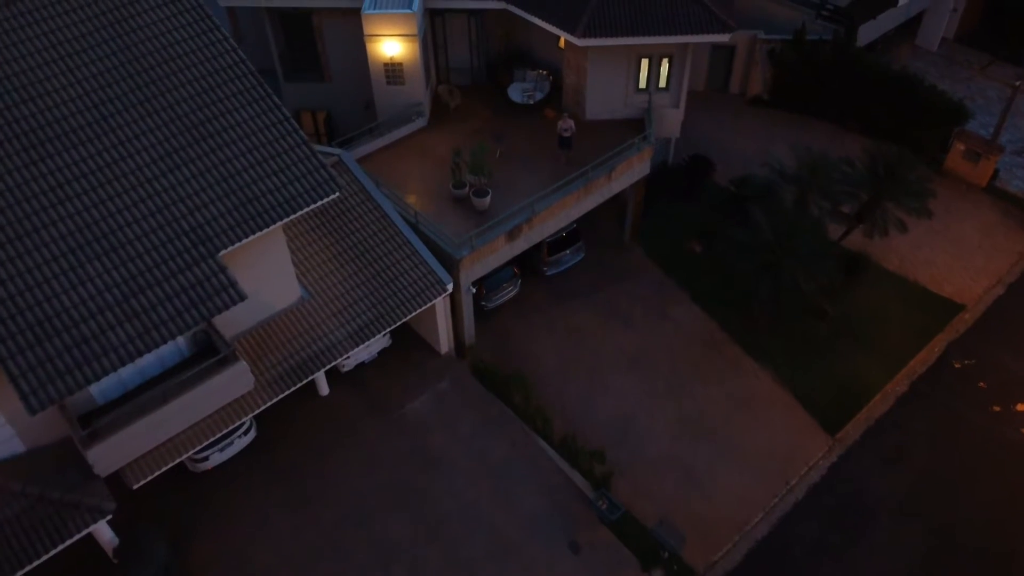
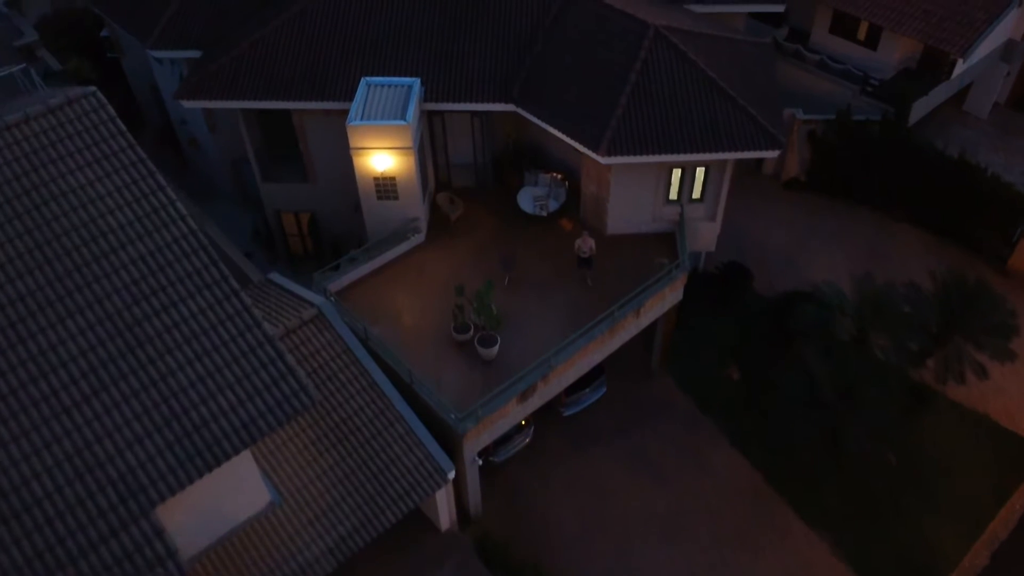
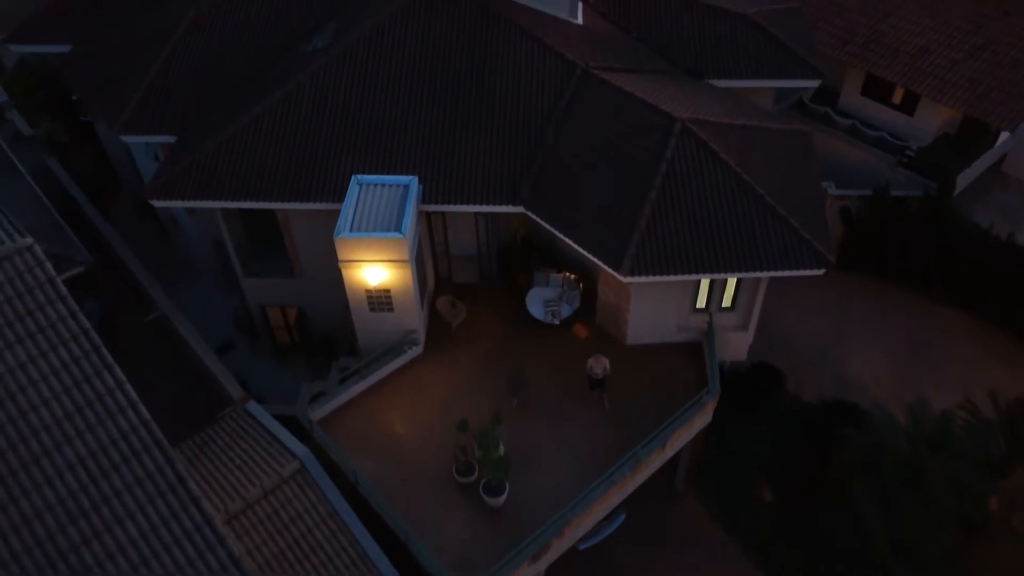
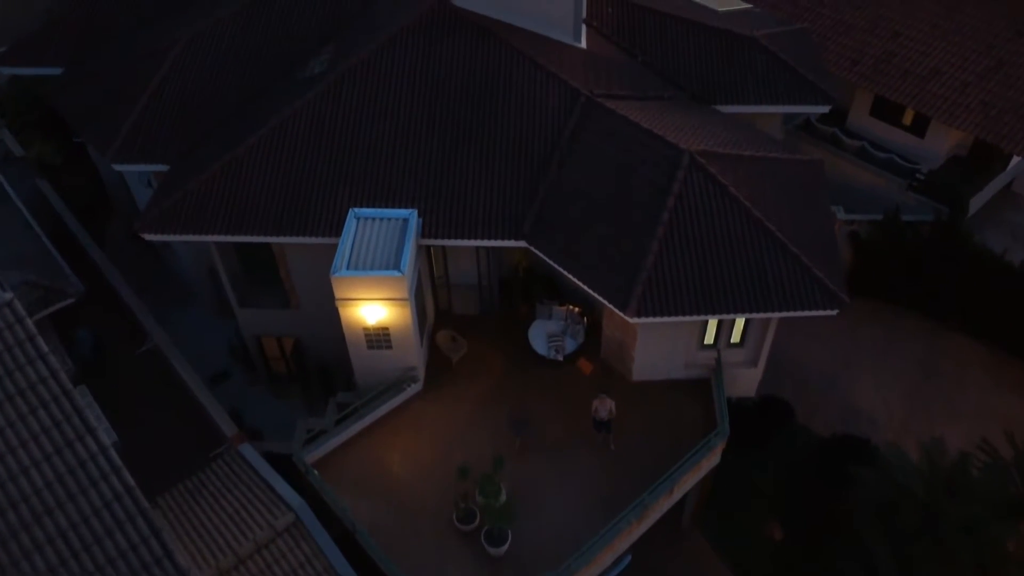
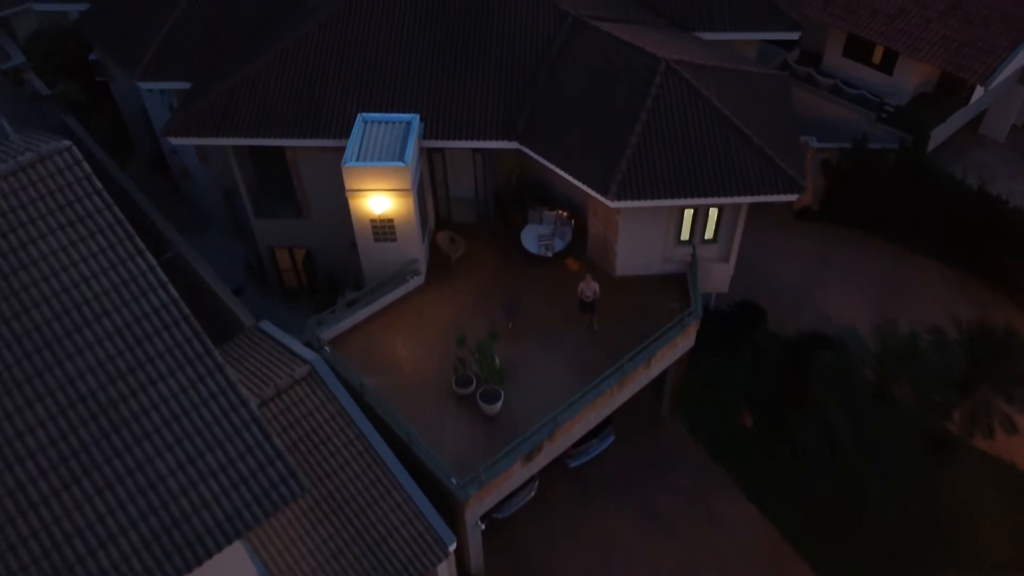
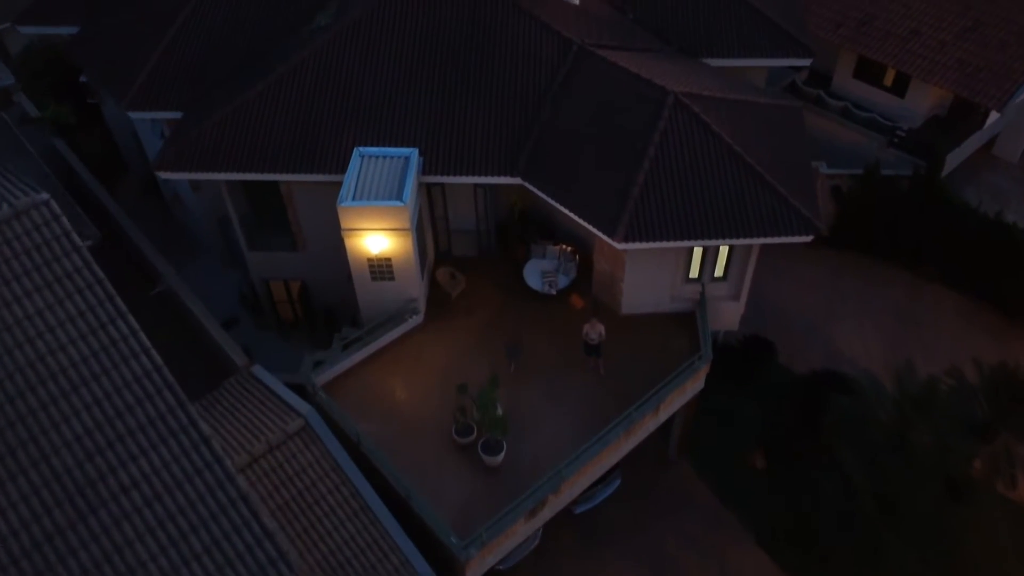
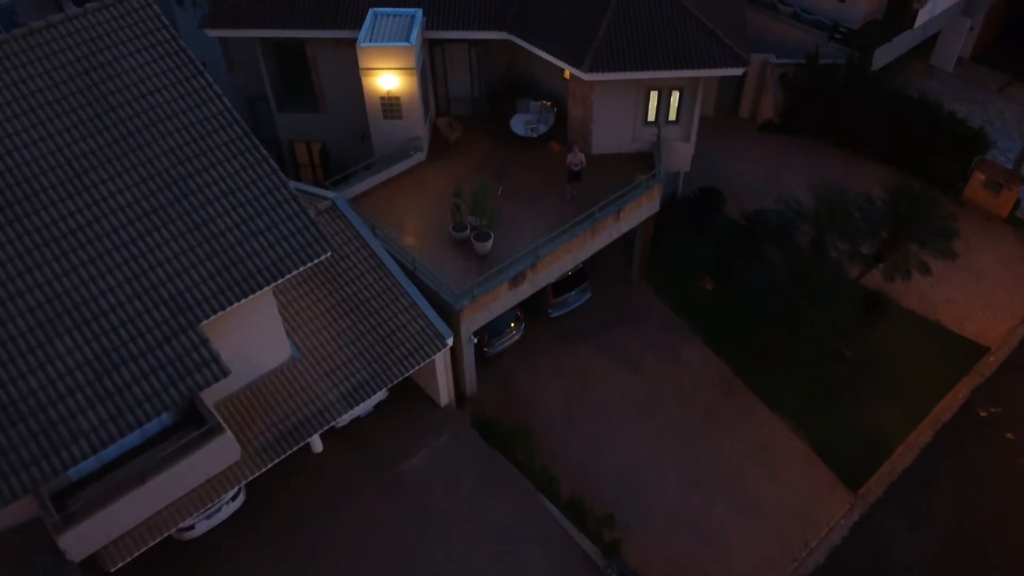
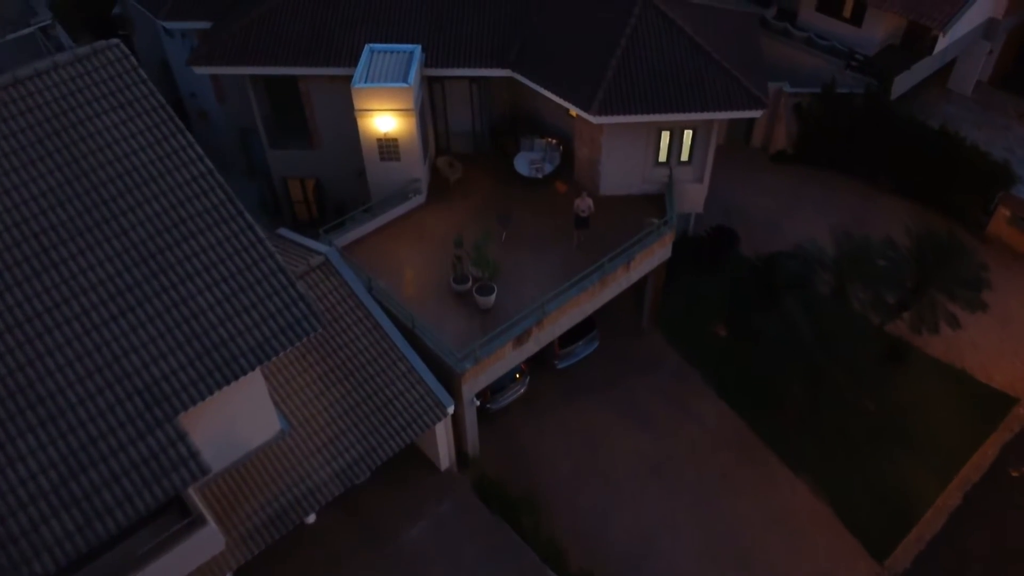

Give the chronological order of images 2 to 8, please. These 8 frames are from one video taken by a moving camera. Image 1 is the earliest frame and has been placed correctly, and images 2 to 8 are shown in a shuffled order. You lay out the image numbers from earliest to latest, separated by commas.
7, 8, 2, 5, 6, 3, 4
